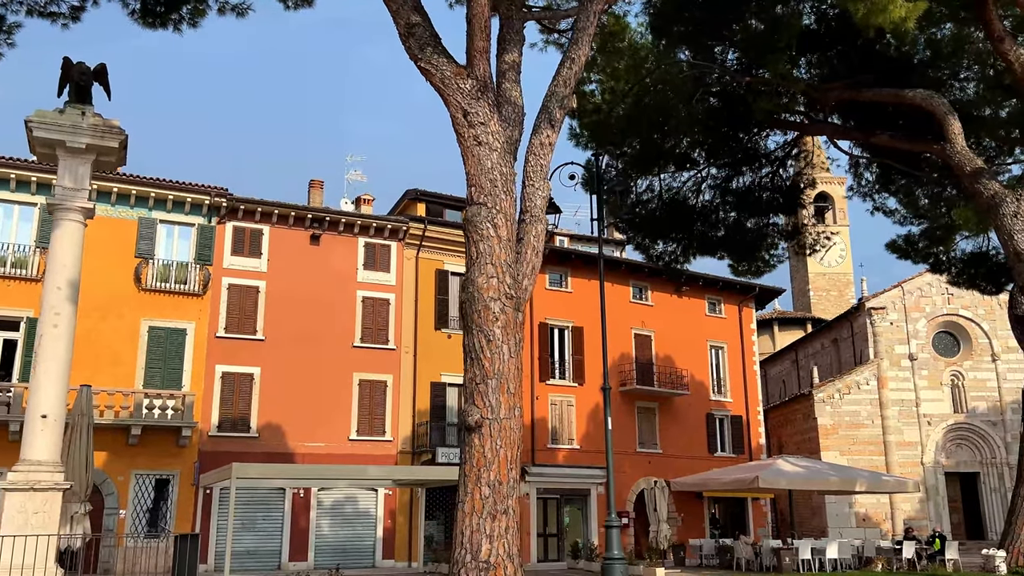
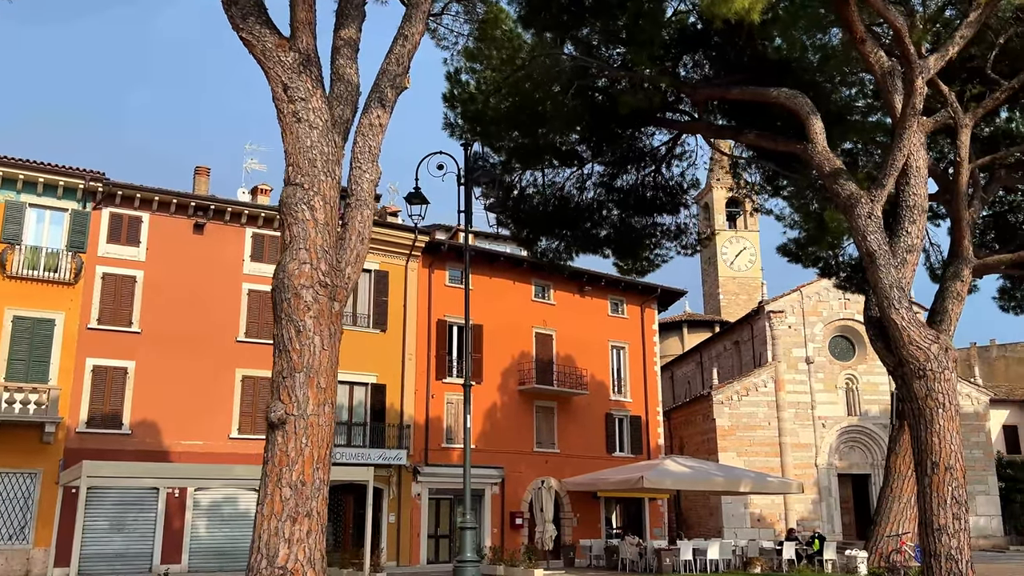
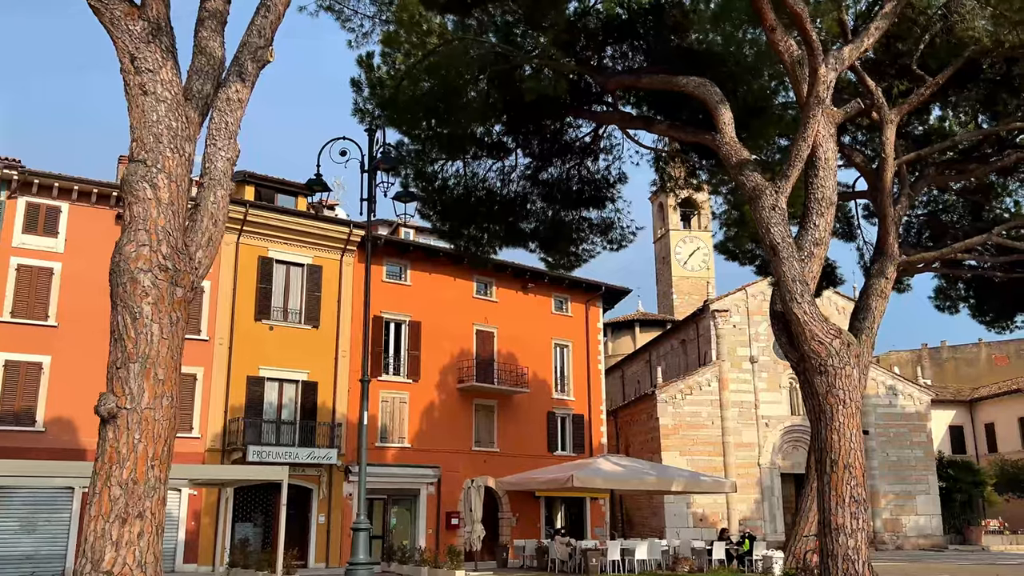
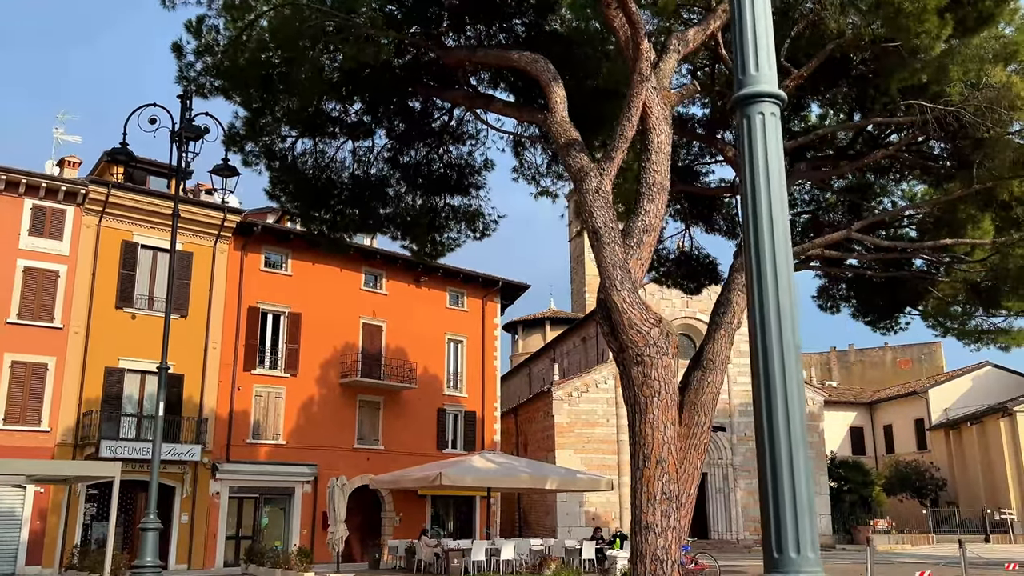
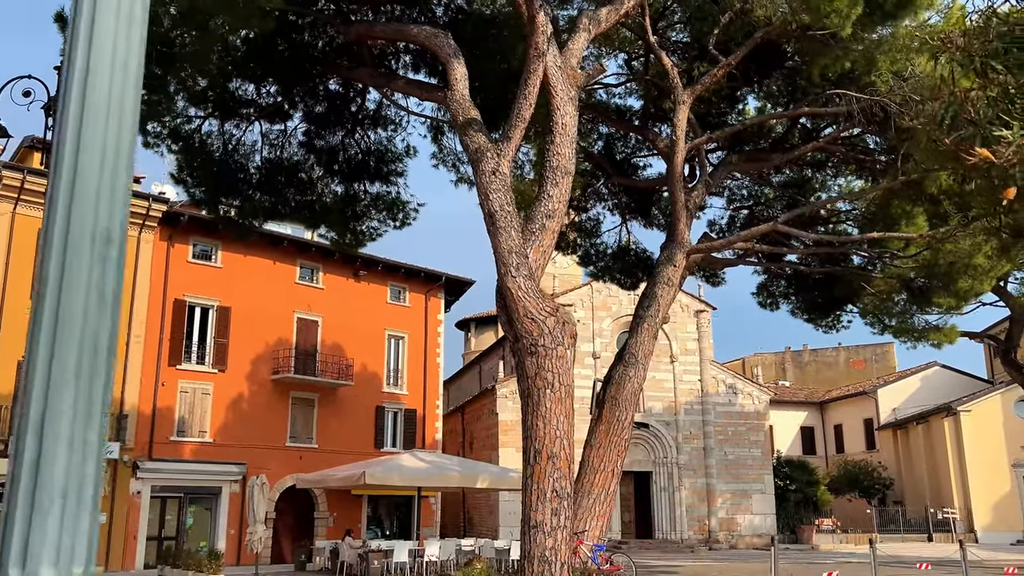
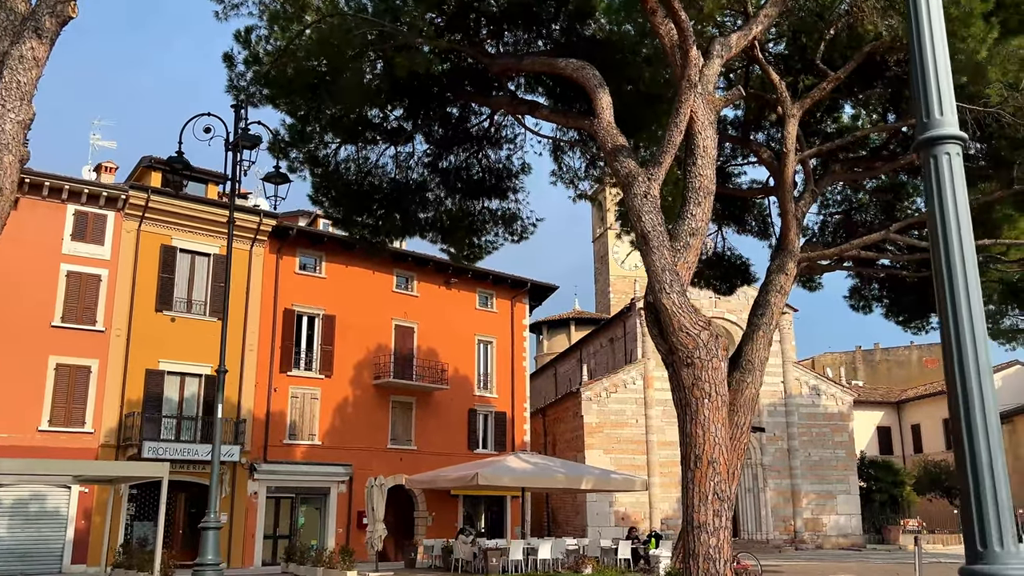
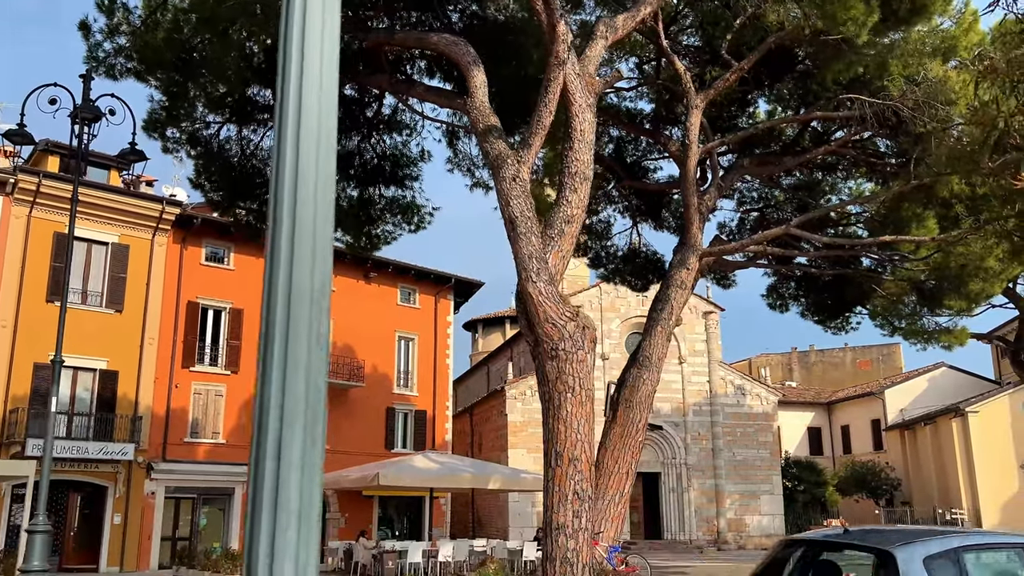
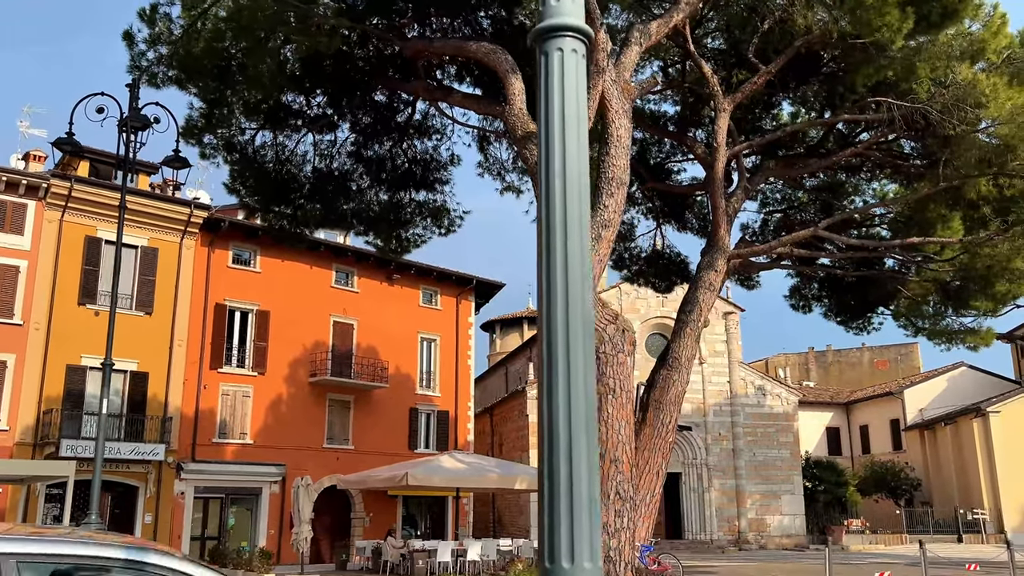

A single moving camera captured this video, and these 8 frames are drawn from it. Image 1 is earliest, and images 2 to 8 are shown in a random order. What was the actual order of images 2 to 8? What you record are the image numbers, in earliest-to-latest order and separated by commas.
2, 3, 6, 4, 8, 7, 5
